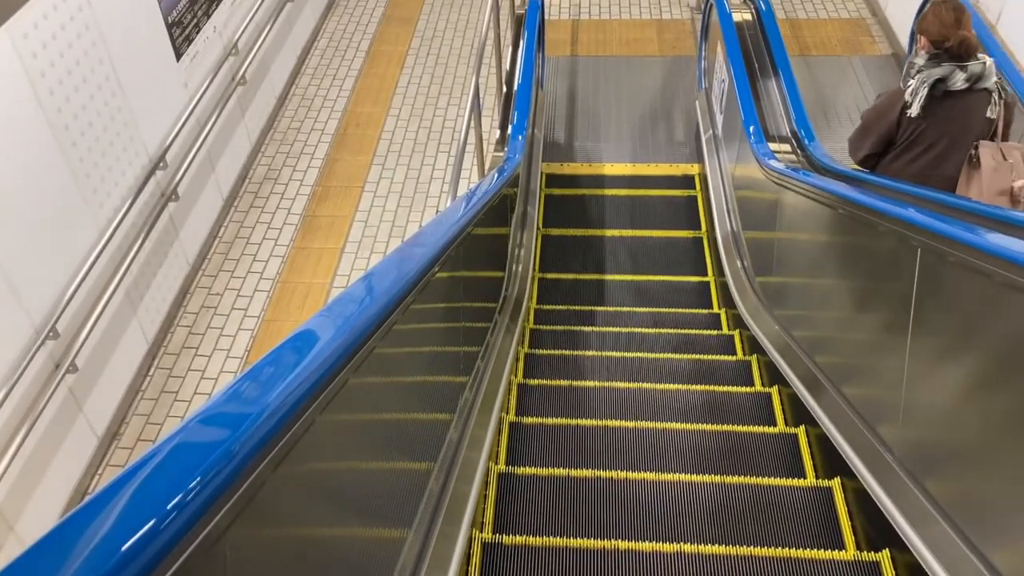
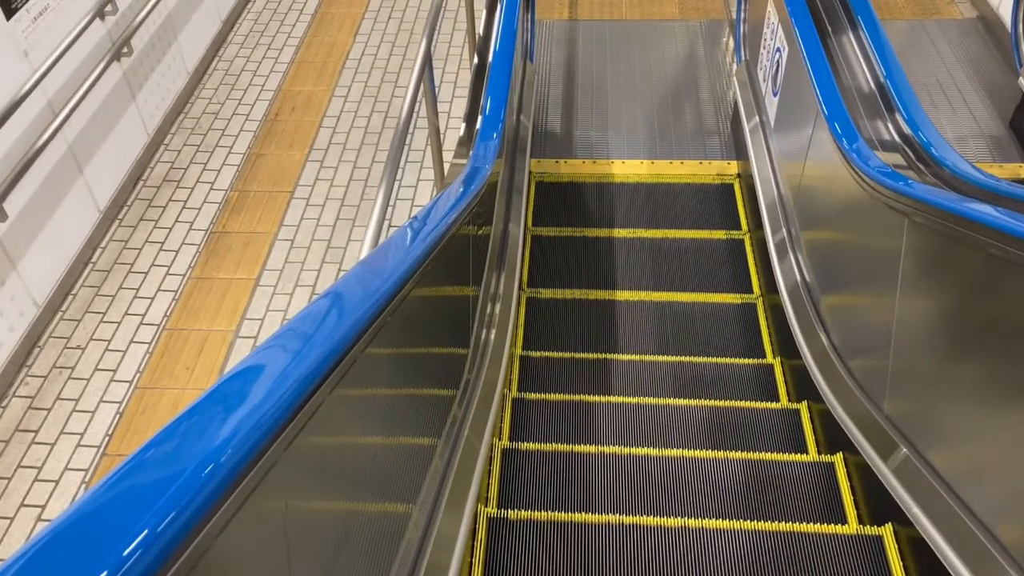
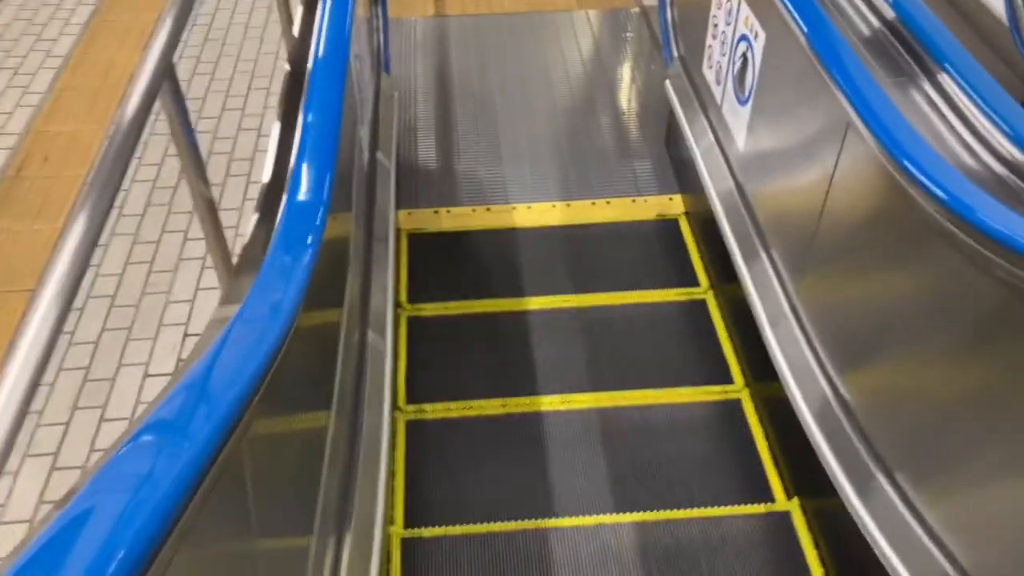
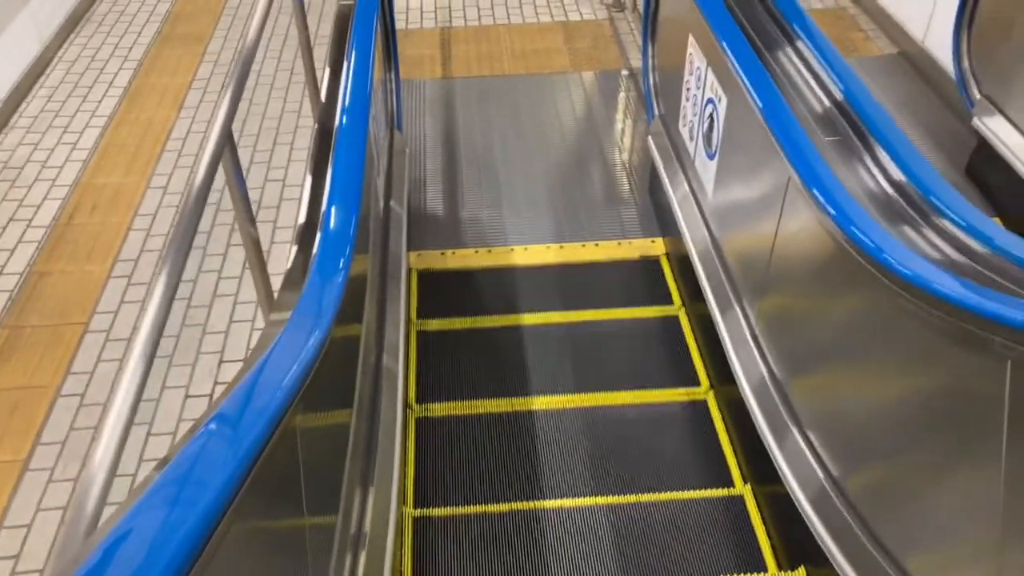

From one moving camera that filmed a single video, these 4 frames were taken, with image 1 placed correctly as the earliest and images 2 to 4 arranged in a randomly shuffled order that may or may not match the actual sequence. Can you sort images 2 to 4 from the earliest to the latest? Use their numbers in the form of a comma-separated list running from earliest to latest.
2, 4, 3
